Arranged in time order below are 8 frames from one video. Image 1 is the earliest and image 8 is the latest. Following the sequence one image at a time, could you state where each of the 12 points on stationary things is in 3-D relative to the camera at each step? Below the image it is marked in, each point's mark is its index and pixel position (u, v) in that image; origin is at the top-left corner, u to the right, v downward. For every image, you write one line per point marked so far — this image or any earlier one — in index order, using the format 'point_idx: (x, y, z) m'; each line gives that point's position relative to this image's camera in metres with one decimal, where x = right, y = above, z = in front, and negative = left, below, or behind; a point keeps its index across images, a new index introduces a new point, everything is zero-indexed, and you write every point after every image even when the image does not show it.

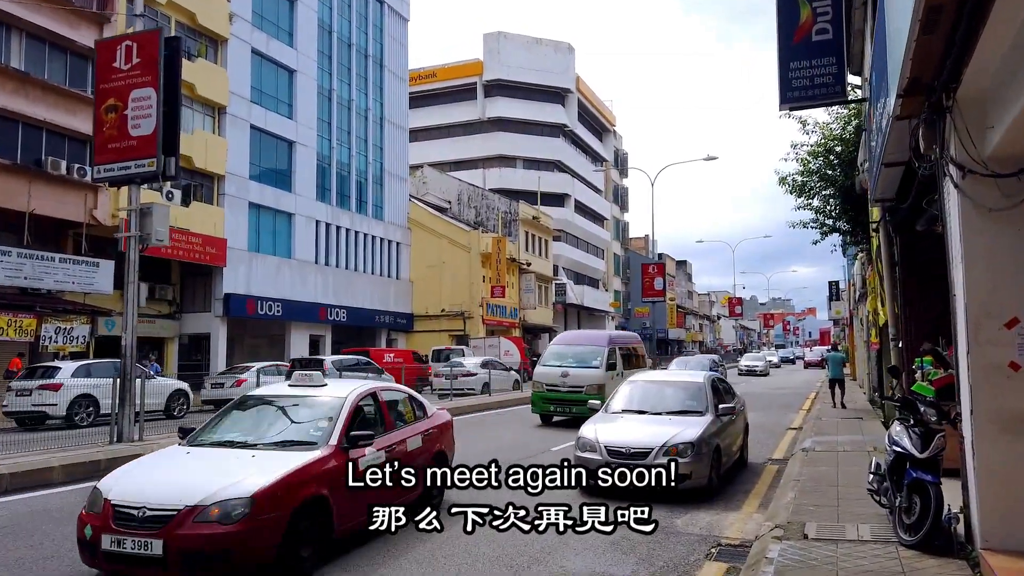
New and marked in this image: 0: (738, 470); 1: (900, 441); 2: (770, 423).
0: (+3.1, -2.5, +10.8) m
1: (+3.0, -1.2, +6.0) m
2: (+5.9, -3.1, +17.7) m
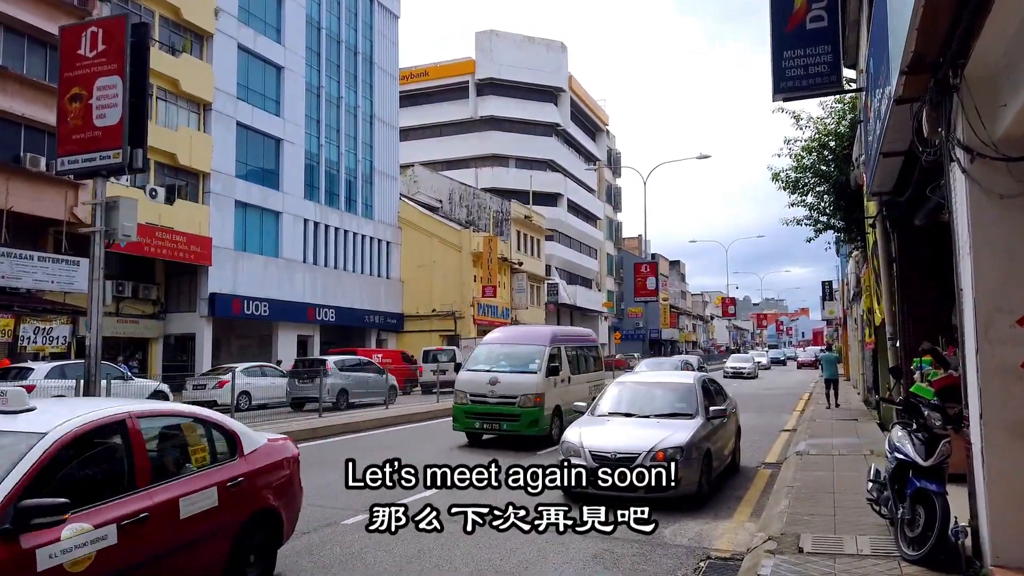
0: (+2.9, -2.5, +10.4) m
1: (+2.8, -1.1, +5.6) m
2: (+5.6, -3.0, +17.3) m
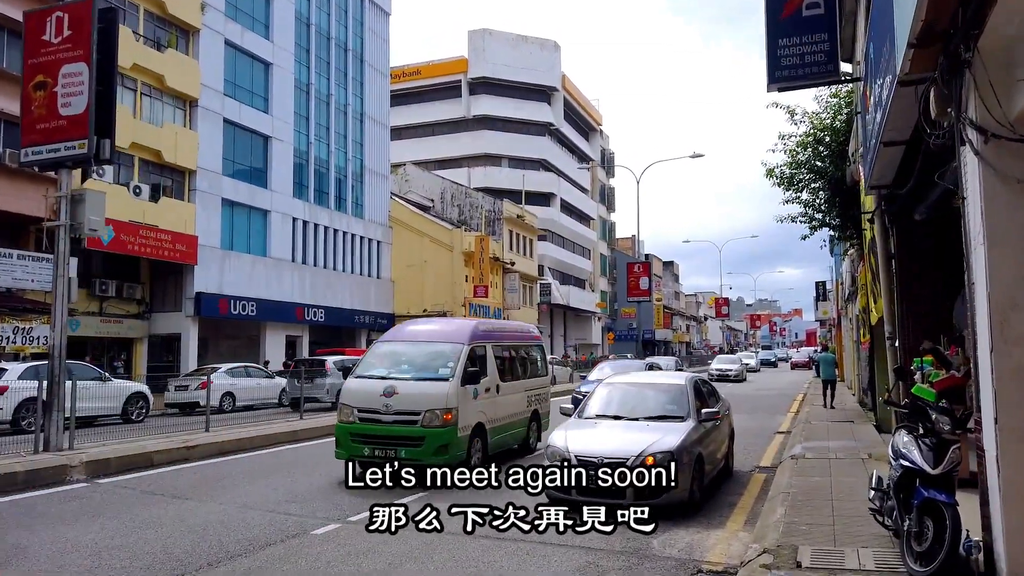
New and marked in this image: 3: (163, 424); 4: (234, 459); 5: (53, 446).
0: (+2.7, -2.5, +10.0) m
1: (+2.6, -1.1, +5.2) m
2: (+5.3, -3.0, +16.9) m
3: (-7.4, -2.9, +16.5) m
4: (-4.3, -2.6, +11.9) m
5: (-6.4, -2.2, +10.8) m
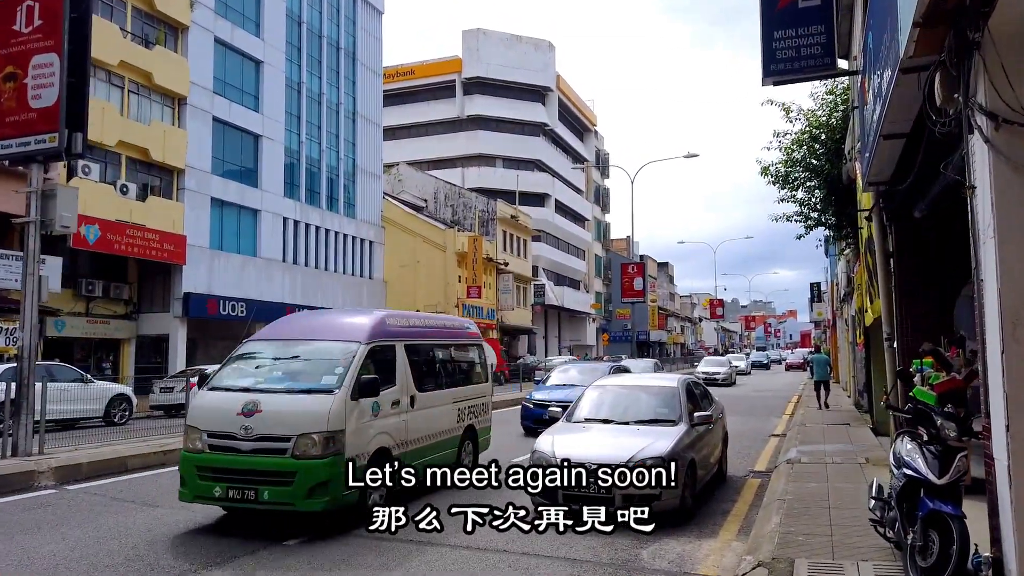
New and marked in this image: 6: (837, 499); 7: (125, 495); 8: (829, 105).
0: (+2.5, -2.4, +9.7) m
1: (+2.5, -1.1, +4.9) m
2: (+5.1, -3.0, +16.6) m
3: (-7.6, -2.9, +16.2) m
4: (-4.5, -2.6, +11.6) m
5: (-6.5, -2.2, +10.4) m
6: (+3.2, -2.1, +7.6) m
7: (-4.4, -2.4, +8.9) m
8: (+6.2, +3.6, +15.3) m
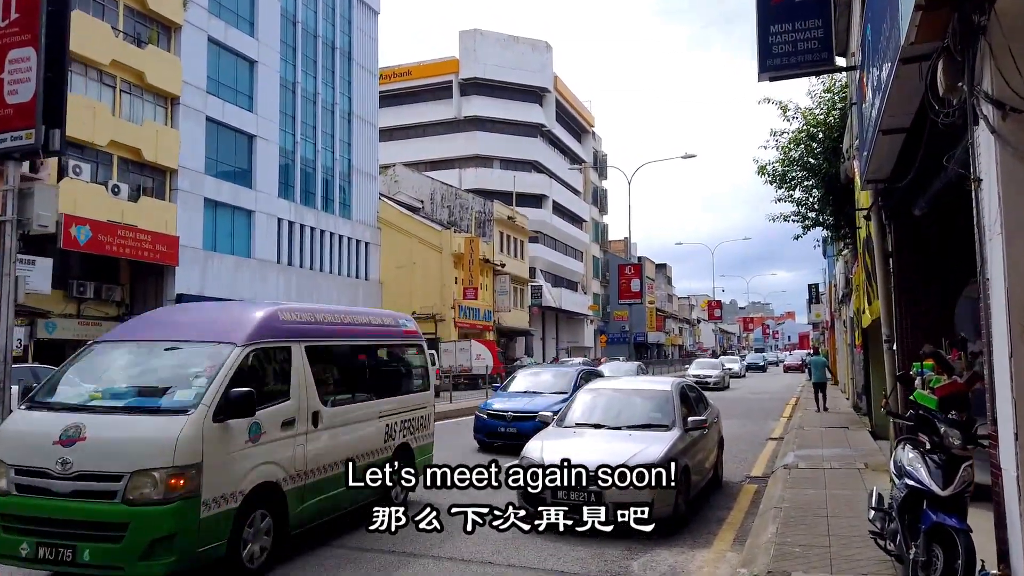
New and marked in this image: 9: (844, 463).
0: (+2.4, -2.5, +9.5) m
1: (+2.4, -1.1, +4.6) m
2: (+5.0, -3.0, +16.4) m
3: (-7.7, -2.9, +15.9) m
4: (-4.6, -2.6, +11.3) m
5: (-6.7, -2.2, +10.2) m
6: (+3.1, -2.1, +7.4) m
7: (-4.6, -2.4, +8.7) m
8: (+6.1, +3.6, +15.1) m
9: (+4.4, -2.3, +10.3) m
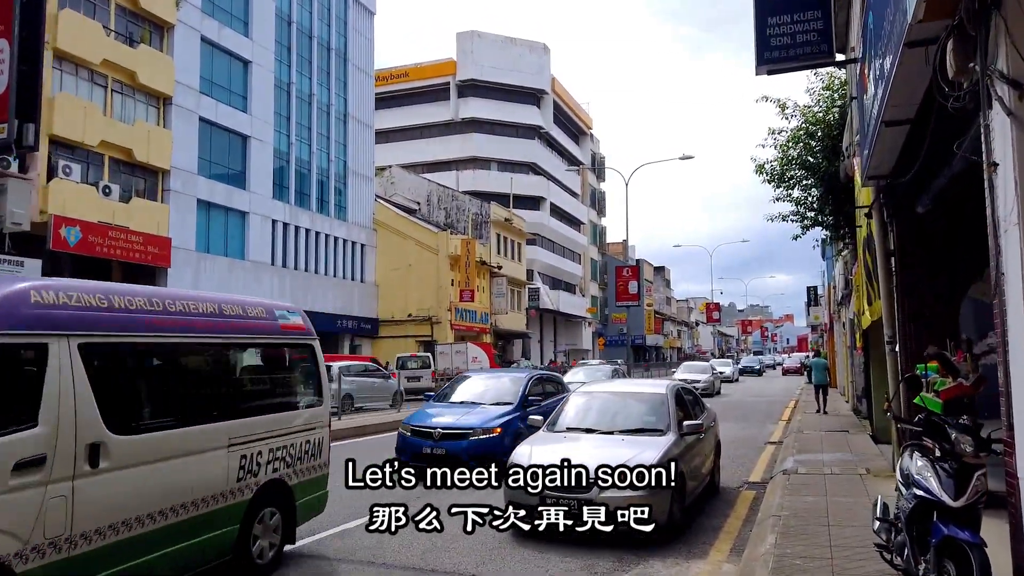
0: (+2.3, -2.5, +9.1) m
1: (+2.3, -1.1, +4.3) m
2: (+4.8, -3.1, +16.1) m
3: (-7.9, -2.9, +15.6) m
4: (-4.7, -2.7, +11.0) m
5: (-6.8, -2.2, +9.9) m
6: (+3.0, -2.1, +7.1) m
7: (-4.7, -2.4, +8.4) m
8: (+5.9, +3.6, +14.8) m
9: (+4.3, -2.3, +10.0) m
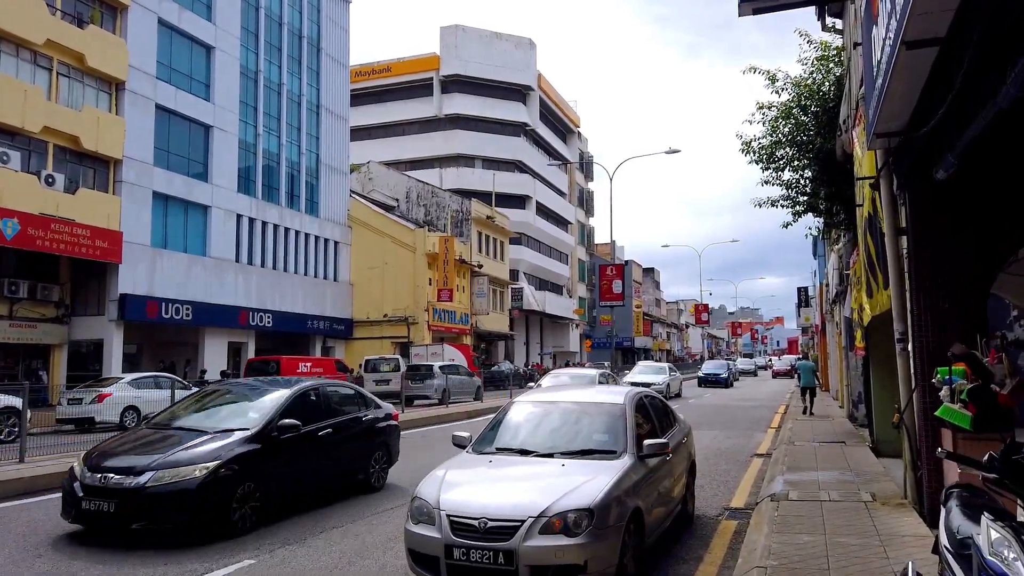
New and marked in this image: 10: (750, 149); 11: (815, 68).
0: (+1.6, -2.3, +7.4) m
1: (+1.6, -0.9, +2.6) m
2: (+4.1, -3.0, +14.4) m
3: (-8.6, -2.8, +13.8) m
4: (-5.4, -2.5, +9.2) m
5: (-7.5, -2.0, +8.1) m
6: (+2.3, -1.9, +5.4) m
7: (-5.4, -2.2, +6.6) m
8: (+5.2, +3.7, +13.2) m
9: (+3.5, -2.2, +8.3) m
10: (+4.3, +2.5, +14.0) m
11: (+5.1, +3.8, +13.3) m
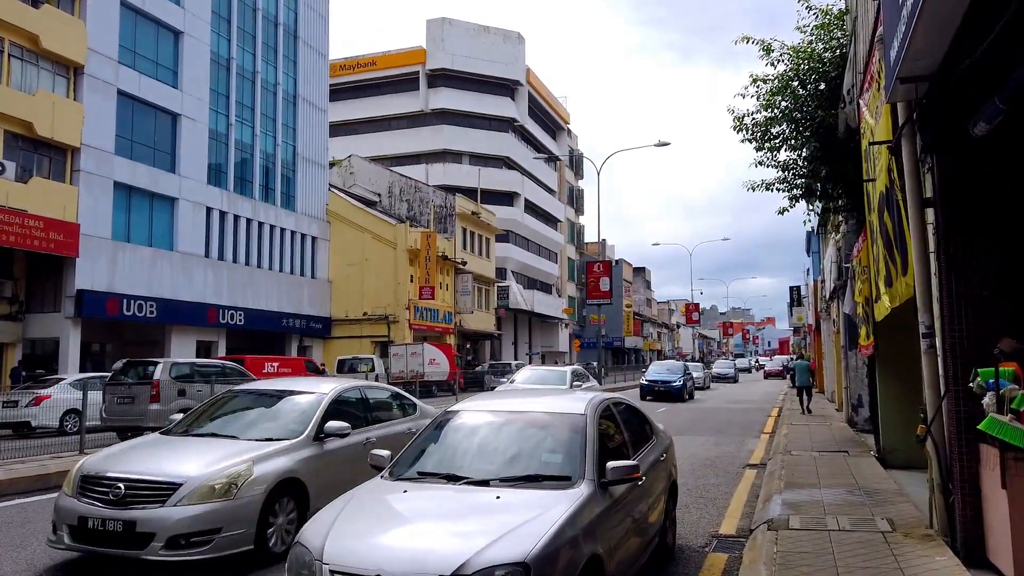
0: (+1.1, -2.2, +6.1) m
1: (+1.2, -0.8, +1.2) m
2: (+3.5, -2.8, +13.1) m
3: (-9.2, -2.6, +12.3) m
4: (-5.9, -2.4, +7.8) m
5: (-8.0, -1.9, +6.6) m
6: (+1.8, -1.8, +4.0) m
7: (-5.8, -2.1, +5.1) m
8: (+4.7, +3.8, +11.8) m
9: (+3.1, -2.0, +6.9) m
10: (+3.7, +2.6, +12.6) m
11: (+4.6, +3.9, +12.0) m
